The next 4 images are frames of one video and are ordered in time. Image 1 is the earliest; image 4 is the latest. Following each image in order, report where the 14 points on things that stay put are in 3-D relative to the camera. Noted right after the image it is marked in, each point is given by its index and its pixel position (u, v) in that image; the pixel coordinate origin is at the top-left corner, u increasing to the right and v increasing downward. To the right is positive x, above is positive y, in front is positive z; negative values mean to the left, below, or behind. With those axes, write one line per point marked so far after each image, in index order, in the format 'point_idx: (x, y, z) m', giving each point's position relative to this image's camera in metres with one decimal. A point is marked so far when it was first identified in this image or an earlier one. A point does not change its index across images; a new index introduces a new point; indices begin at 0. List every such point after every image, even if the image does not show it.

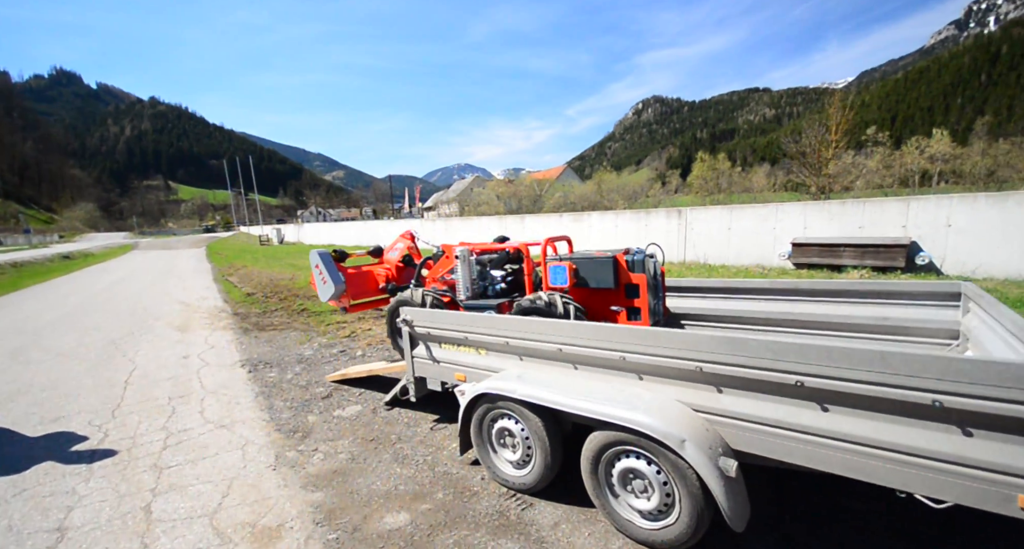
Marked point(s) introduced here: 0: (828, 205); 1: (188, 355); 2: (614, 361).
0: (+6.7, +1.5, +9.6) m
1: (-4.0, -1.0, +5.6) m
2: (+0.5, -0.4, +2.4) m
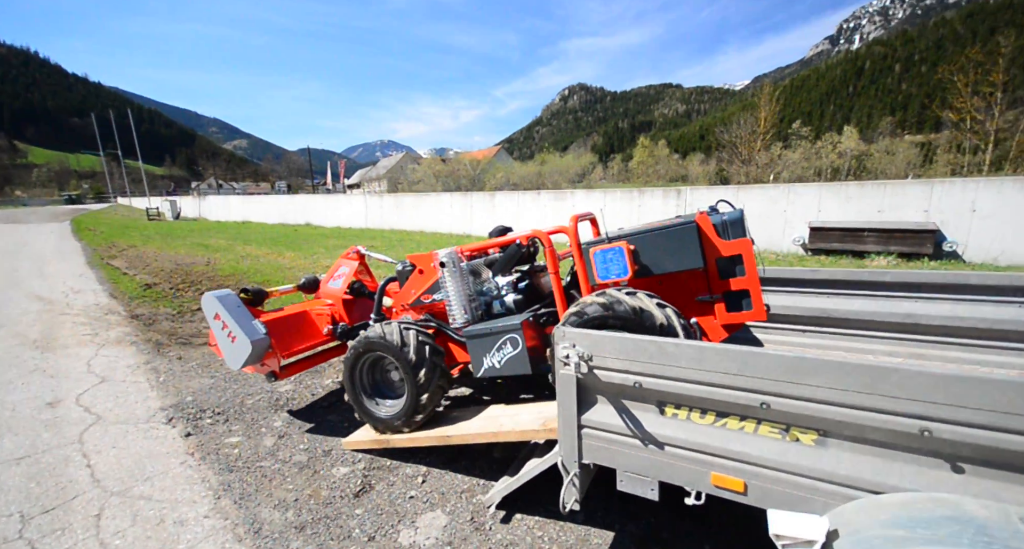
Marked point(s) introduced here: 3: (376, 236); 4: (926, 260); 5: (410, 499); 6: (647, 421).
0: (+6.6, +1.7, +8.9) m
1: (-3.3, -0.9, +3.3) m
2: (+1.8, -0.5, +0.9) m
3: (-4.5, +1.3, +14.9) m
4: (+7.3, +0.2, +8.0) m
5: (-0.5, -1.1, +2.3) m
6: (+0.5, -0.6, +1.7) m
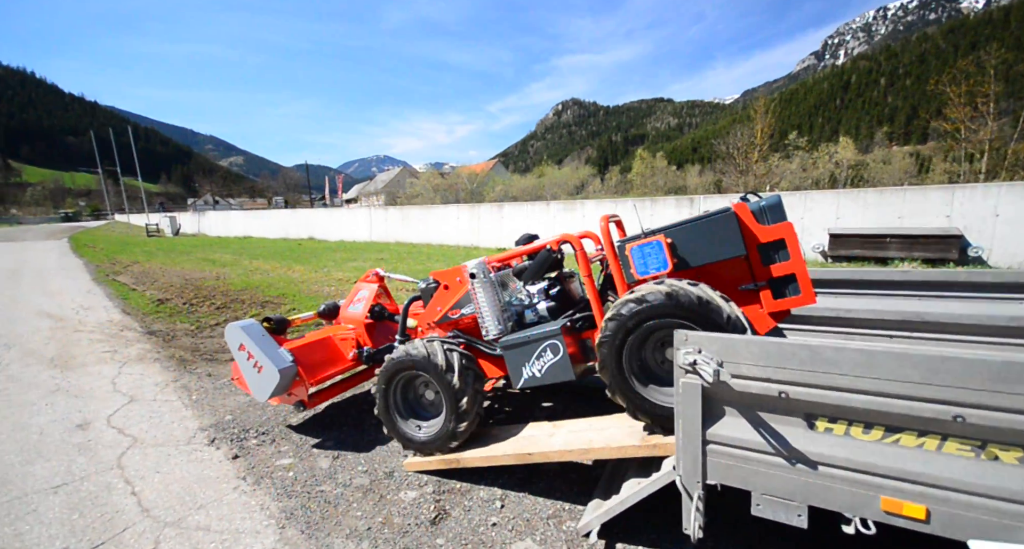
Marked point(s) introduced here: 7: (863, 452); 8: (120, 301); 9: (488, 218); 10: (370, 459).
0: (+6.9, +1.6, +8.9) m
1: (-2.9, -1.0, +3.1) m
2: (+2.2, -0.4, +0.7) m
3: (-4.2, +0.8, +14.7) m
4: (+7.7, +0.1, +7.9) m
5: (-0.1, -1.1, +2.1) m
6: (+0.9, -0.5, +1.5) m
7: (+1.1, -0.6, +1.4) m
8: (-6.4, -0.4, +7.4) m
9: (-0.8, +1.7, +14.1) m
10: (-0.8, -1.0, +2.6) m
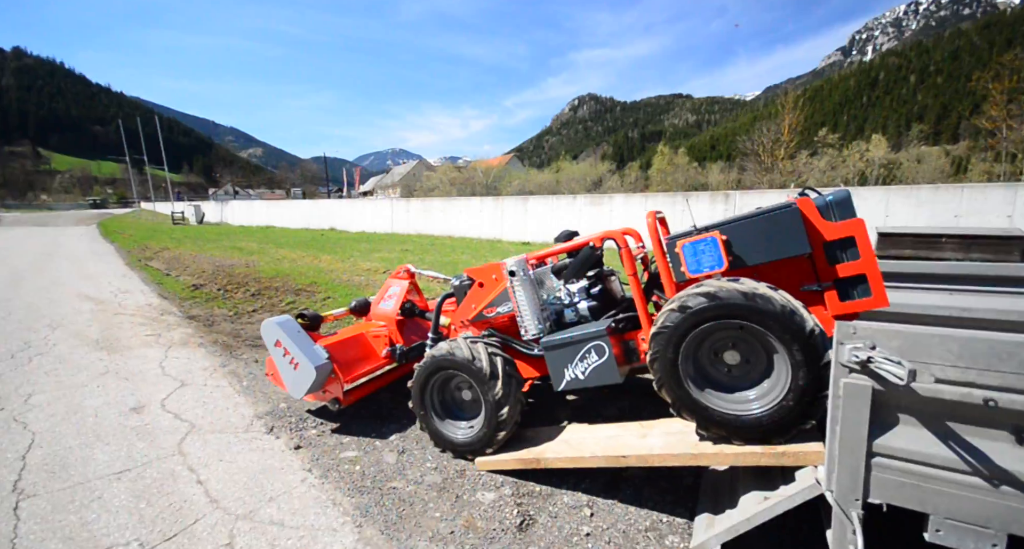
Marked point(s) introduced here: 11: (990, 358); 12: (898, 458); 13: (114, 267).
0: (+7.6, +1.6, +8.5) m
1: (-2.4, -0.9, +3.0) m
2: (+2.6, -0.4, +0.5) m
3: (-3.4, +1.1, +14.6) m
4: (+8.3, +0.1, +7.5) m
5: (+0.3, -1.1, +1.9) m
6: (+1.3, -0.5, +1.3) m
7: (+1.5, -0.5, +1.2) m
8: (-5.8, -0.2, +7.4) m
9: (+0.1, +1.9, +13.9) m
10: (-0.4, -1.0, +2.5) m
11: (+1.3, -0.2, +1.2) m
12: (+1.2, -0.6, +1.4) m
13: (-8.4, +0.2, +9.6) m
